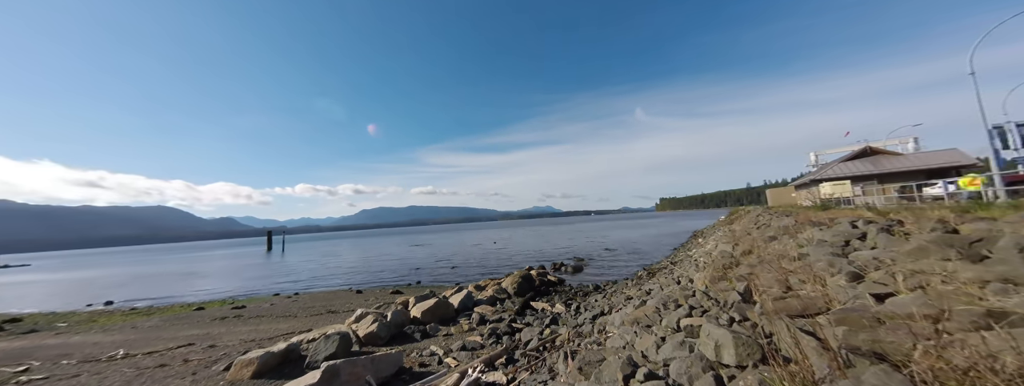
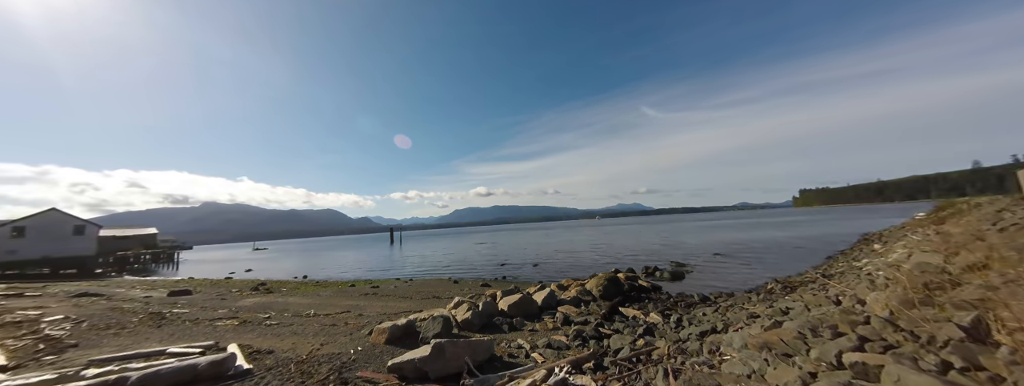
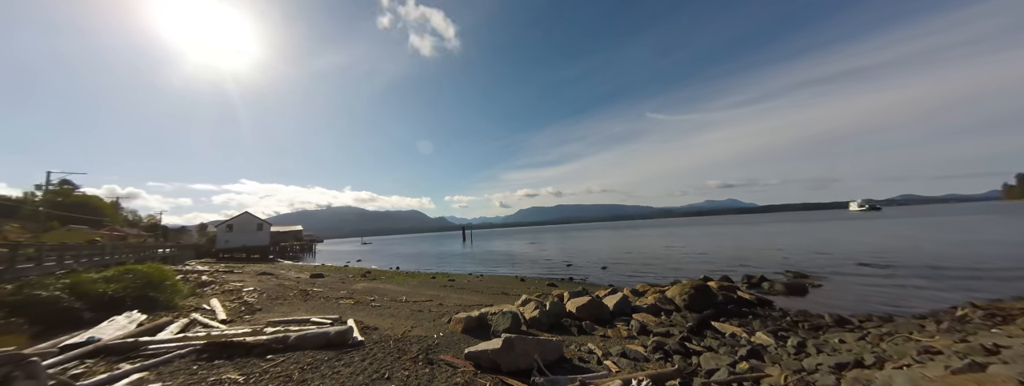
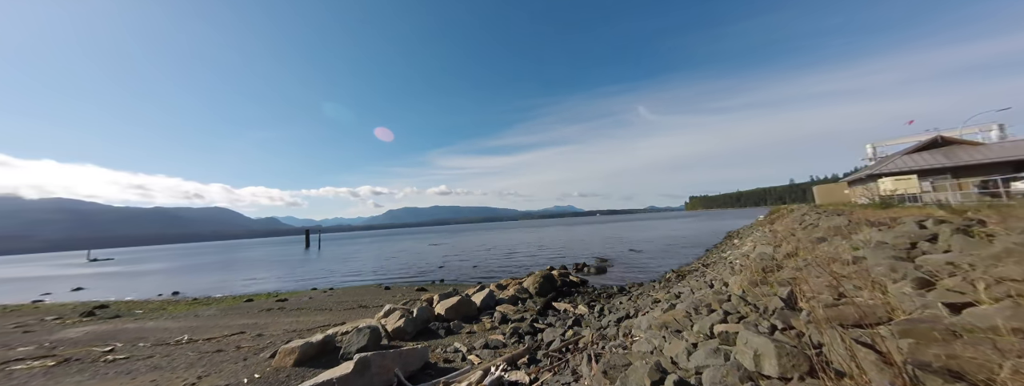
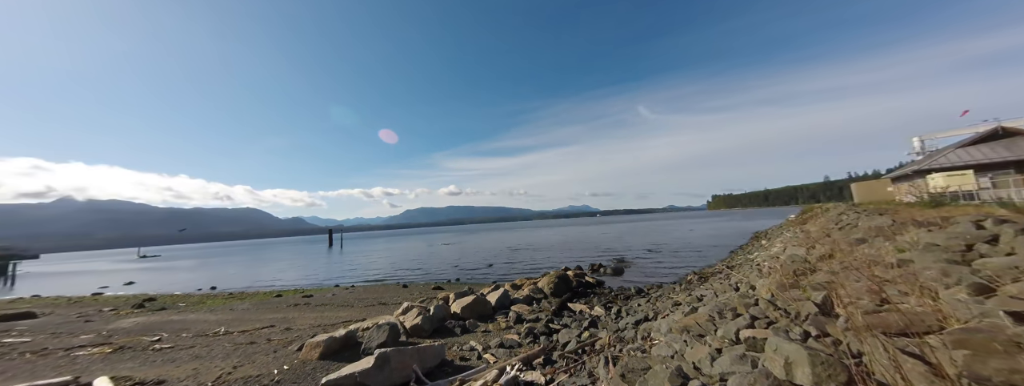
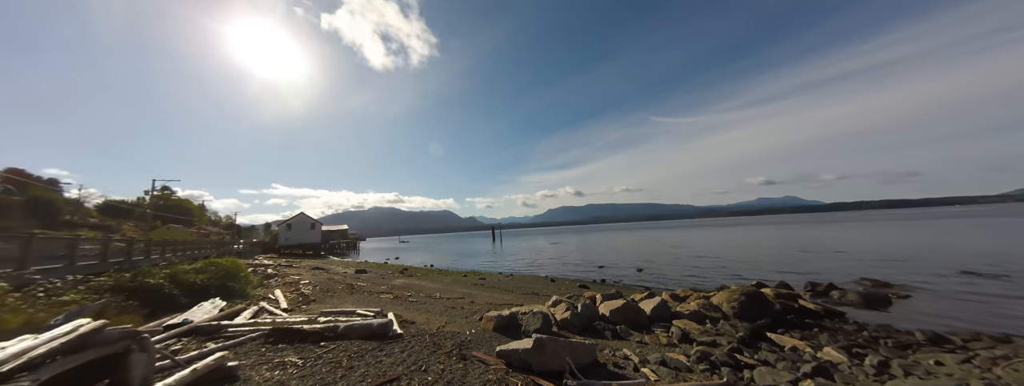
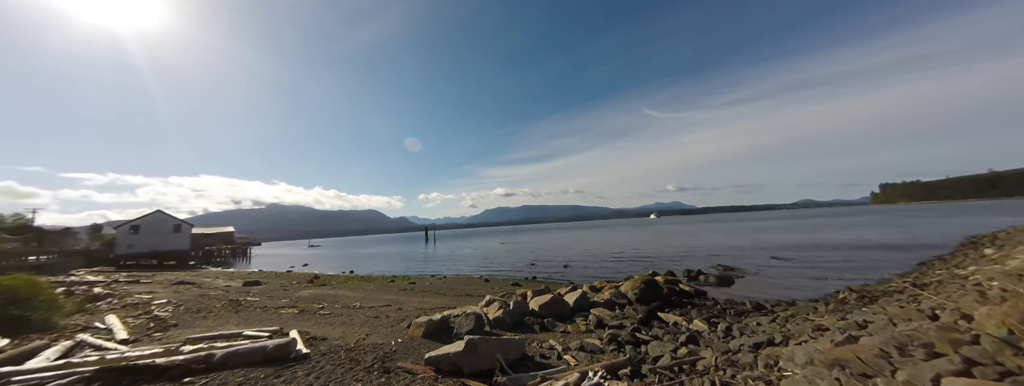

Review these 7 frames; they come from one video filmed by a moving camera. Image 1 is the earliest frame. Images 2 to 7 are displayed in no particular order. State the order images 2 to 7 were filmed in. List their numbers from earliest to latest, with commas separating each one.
4, 5, 2, 7, 3, 6
